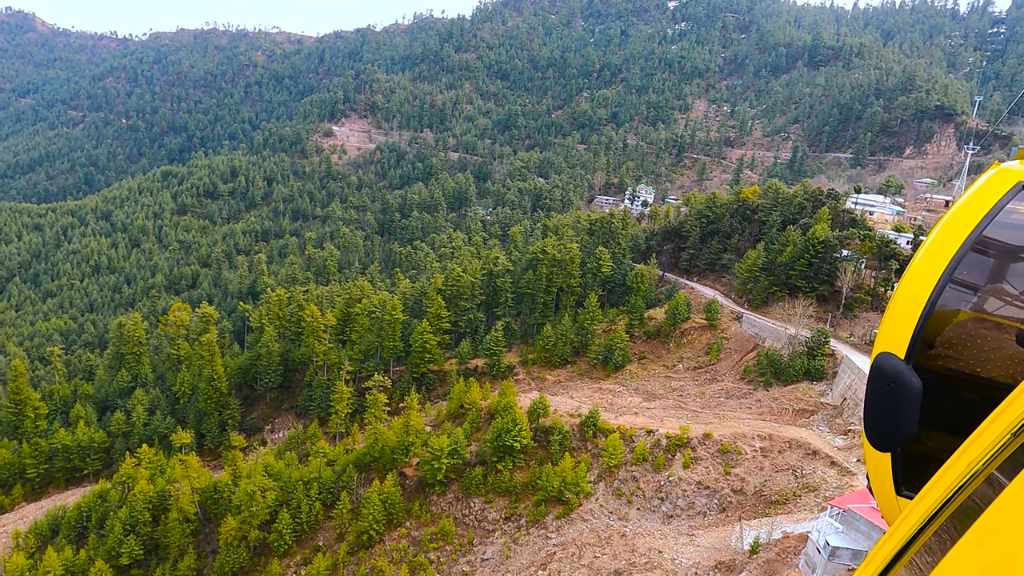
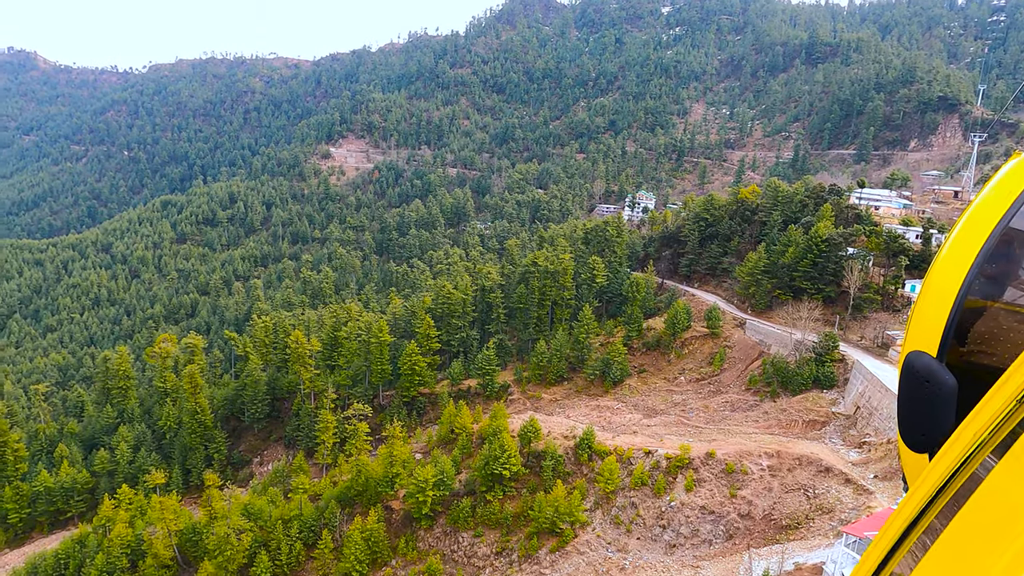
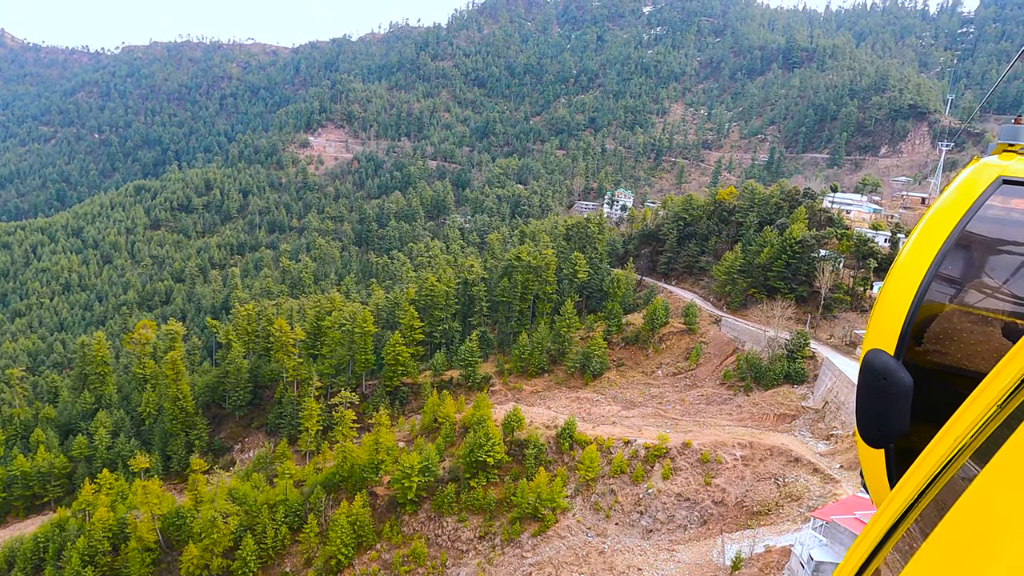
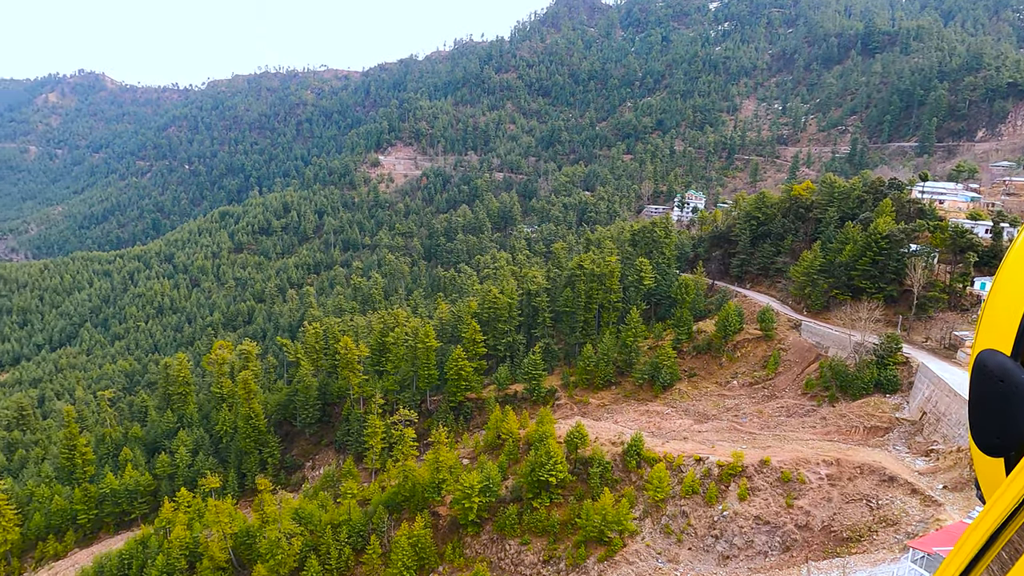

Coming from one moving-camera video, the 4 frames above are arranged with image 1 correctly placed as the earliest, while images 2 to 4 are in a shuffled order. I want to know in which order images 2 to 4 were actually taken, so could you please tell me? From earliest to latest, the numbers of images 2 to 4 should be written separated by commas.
3, 2, 4
